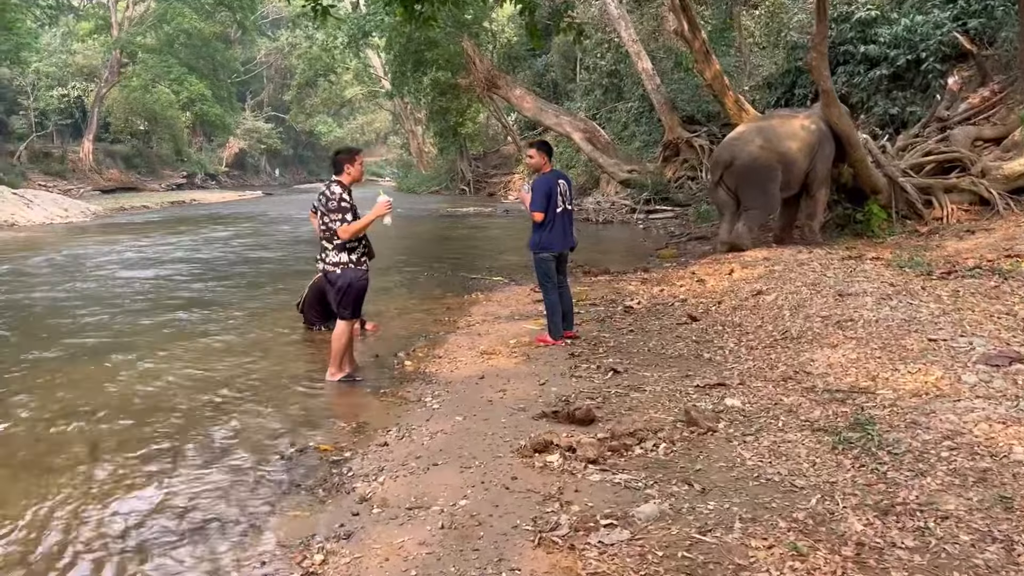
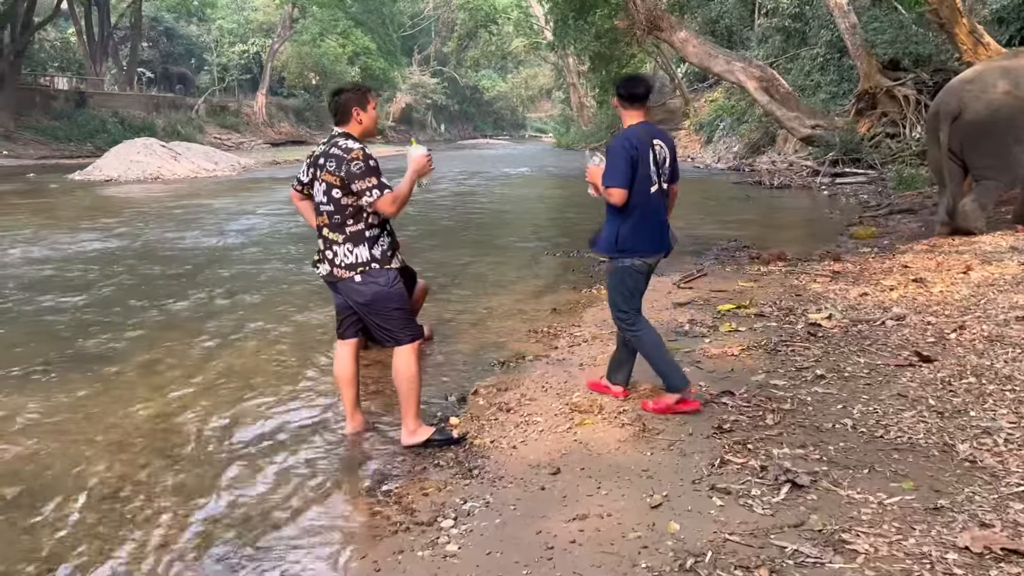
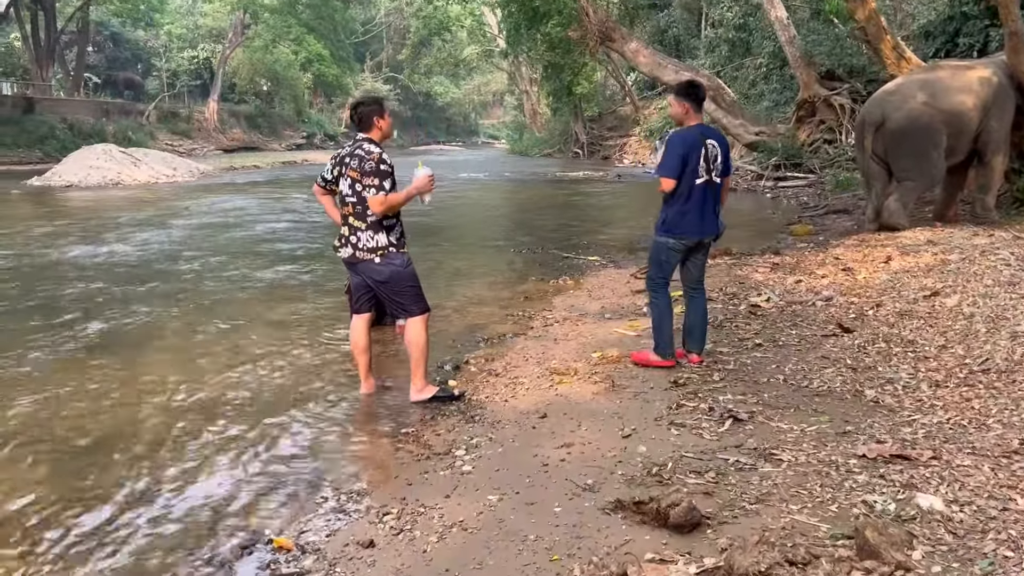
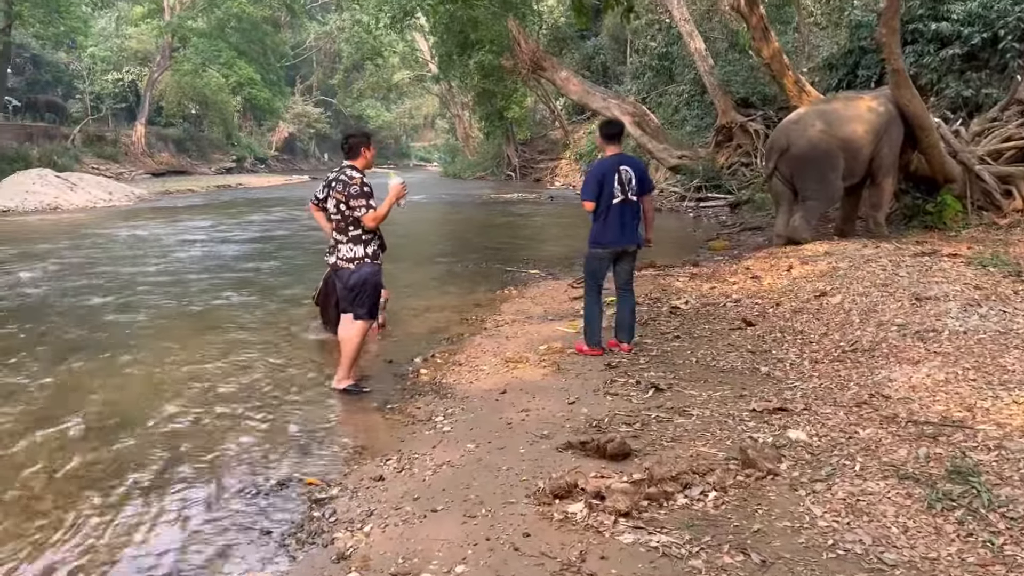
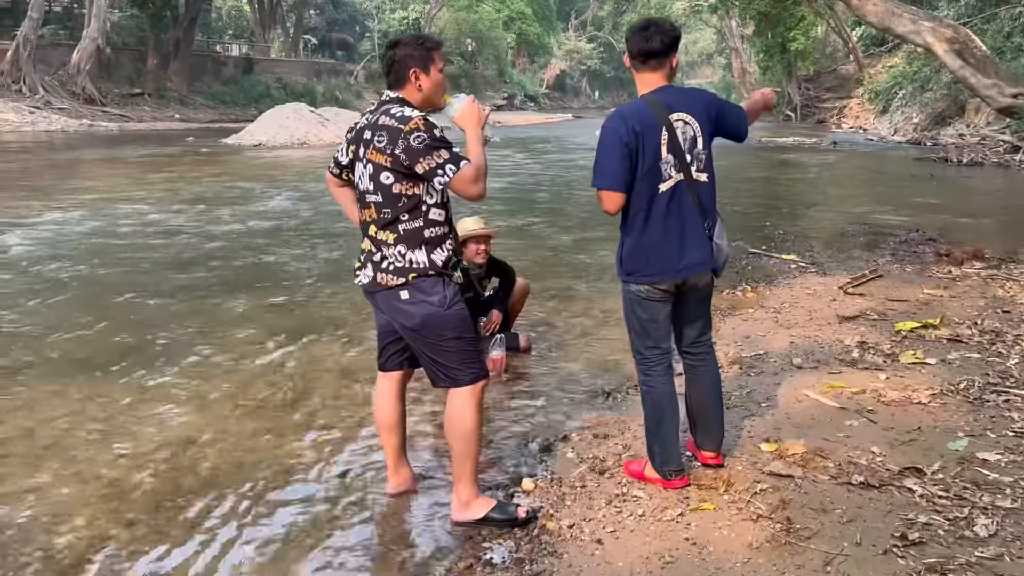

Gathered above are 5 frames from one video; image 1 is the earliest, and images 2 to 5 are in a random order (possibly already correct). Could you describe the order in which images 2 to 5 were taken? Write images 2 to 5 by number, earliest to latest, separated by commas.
4, 3, 2, 5
